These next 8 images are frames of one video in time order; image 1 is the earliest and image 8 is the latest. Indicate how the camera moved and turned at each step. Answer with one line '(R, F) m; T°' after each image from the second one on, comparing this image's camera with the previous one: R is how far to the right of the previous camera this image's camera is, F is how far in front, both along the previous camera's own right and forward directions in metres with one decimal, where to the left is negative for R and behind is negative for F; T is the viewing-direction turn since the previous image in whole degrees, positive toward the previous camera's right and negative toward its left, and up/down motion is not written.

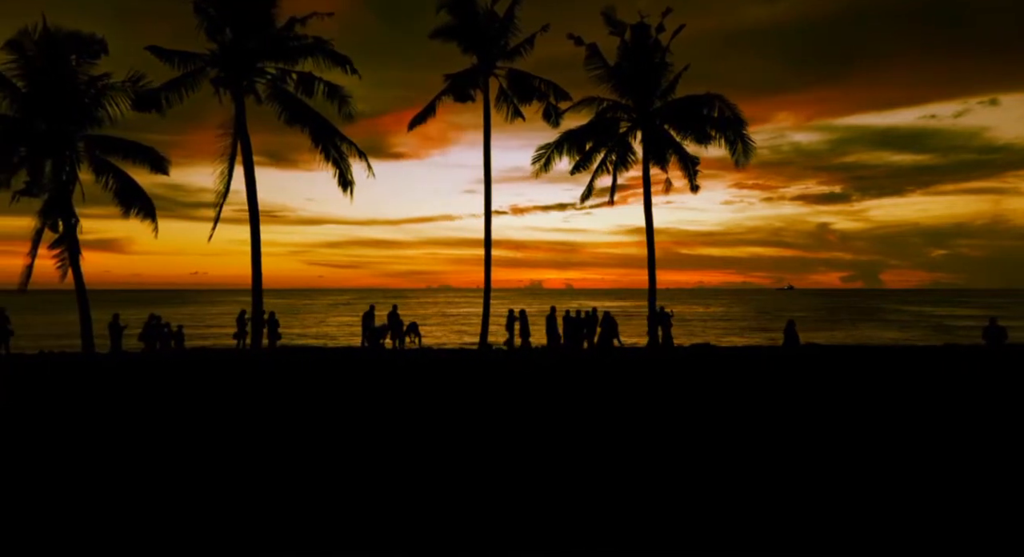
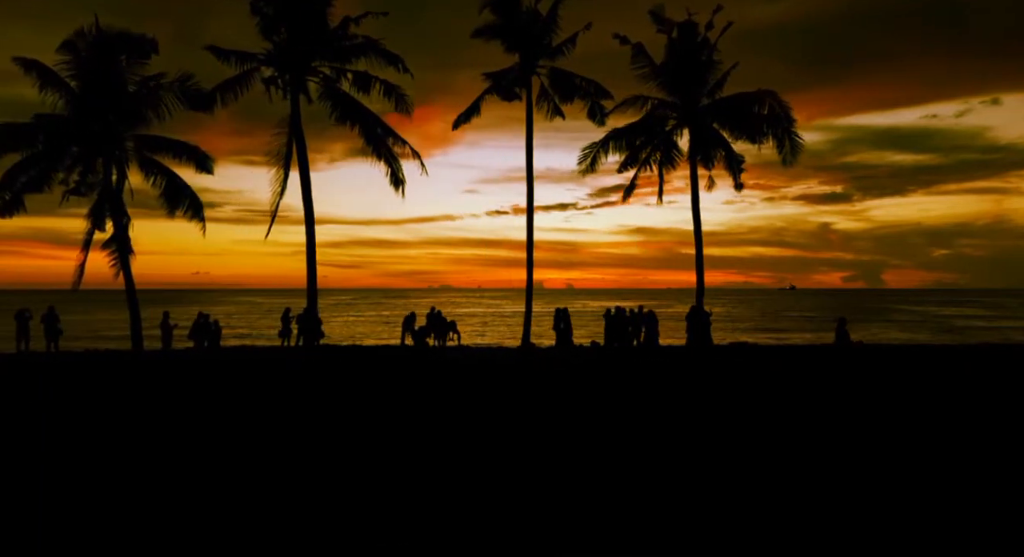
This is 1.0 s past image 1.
(-0.9, 0.0) m; -1°
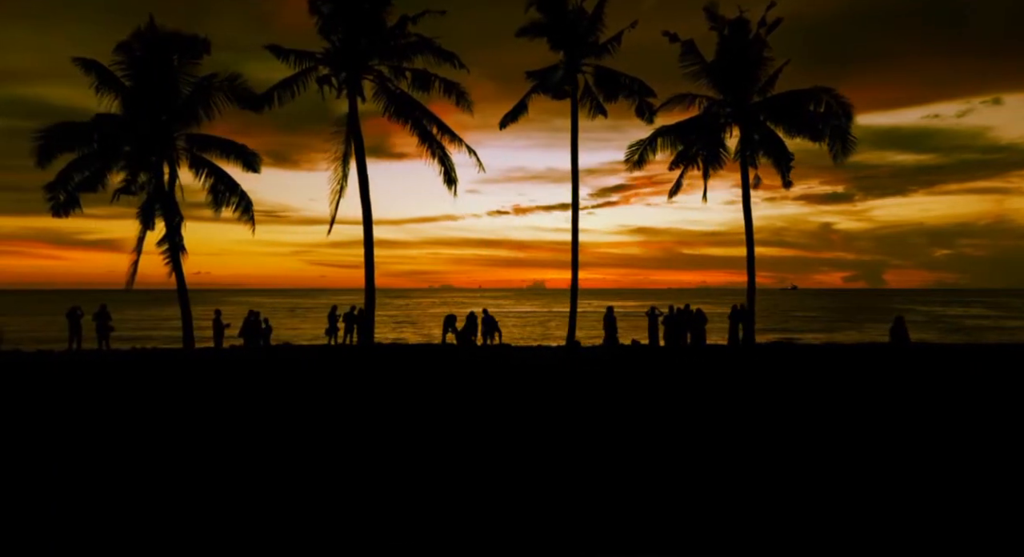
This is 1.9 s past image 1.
(-1.0, 0.0) m; -1°
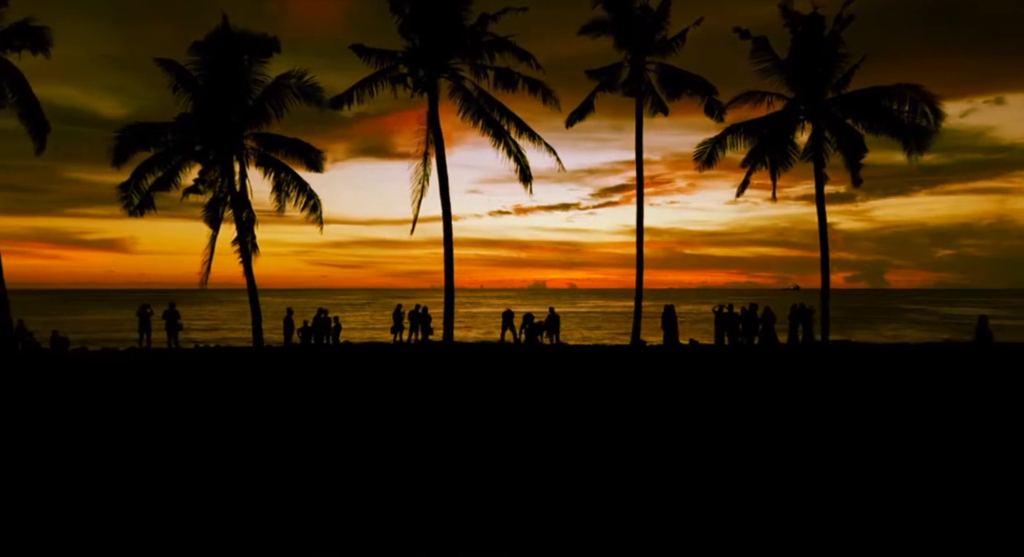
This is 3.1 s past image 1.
(-1.4, 0.0) m; -1°
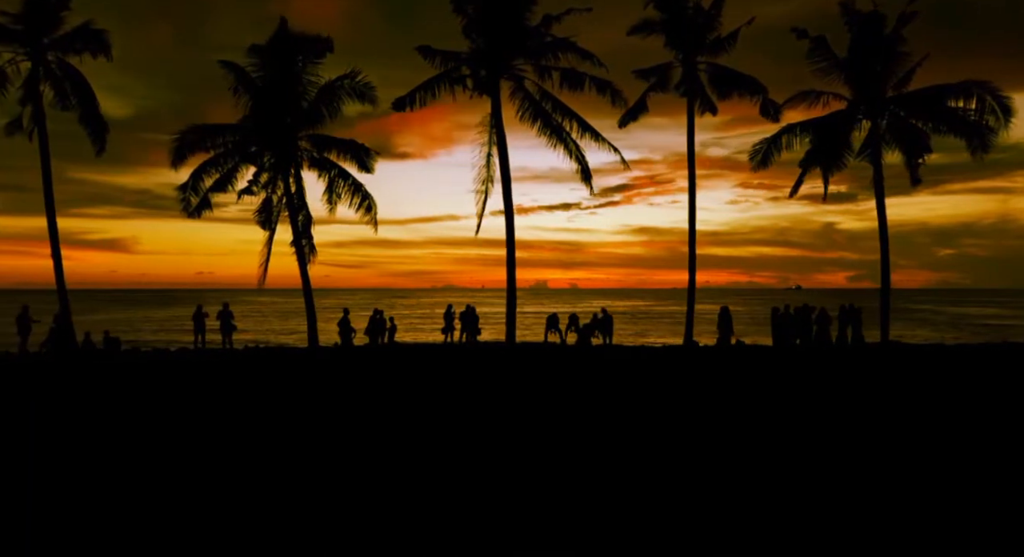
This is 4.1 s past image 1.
(-1.1, 0.0) m; -1°
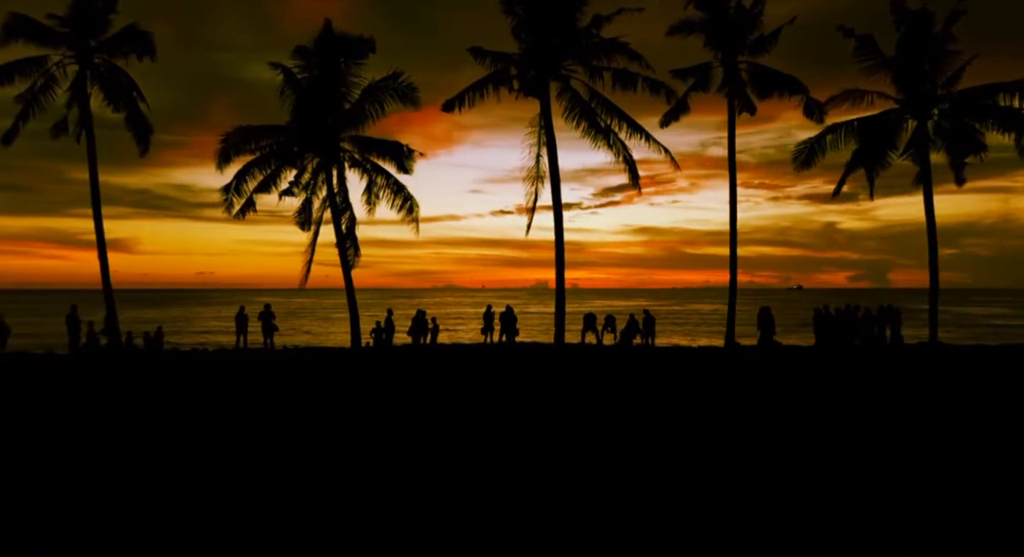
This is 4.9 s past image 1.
(-0.9, 0.0) m; -1°
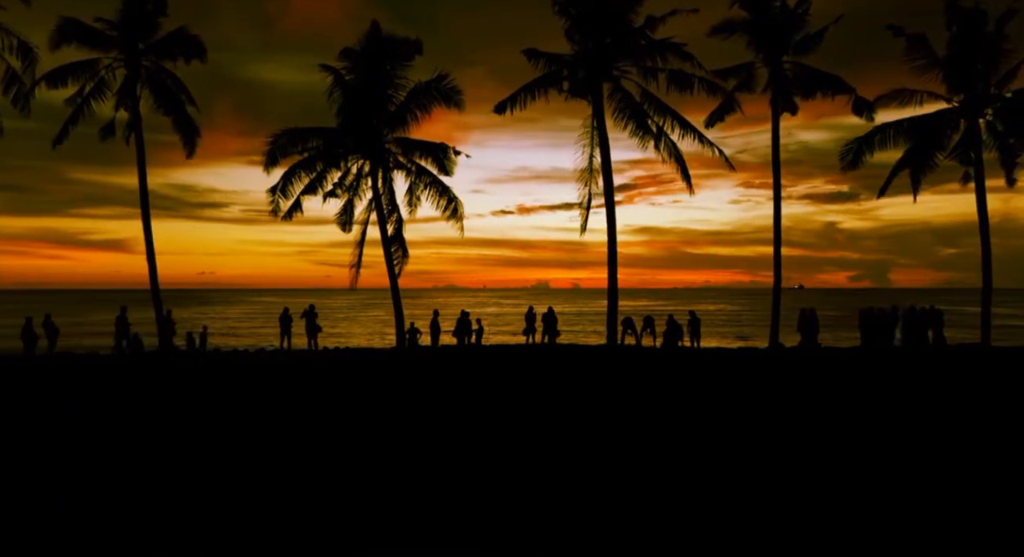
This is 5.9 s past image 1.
(-0.9, 0.0) m; -1°
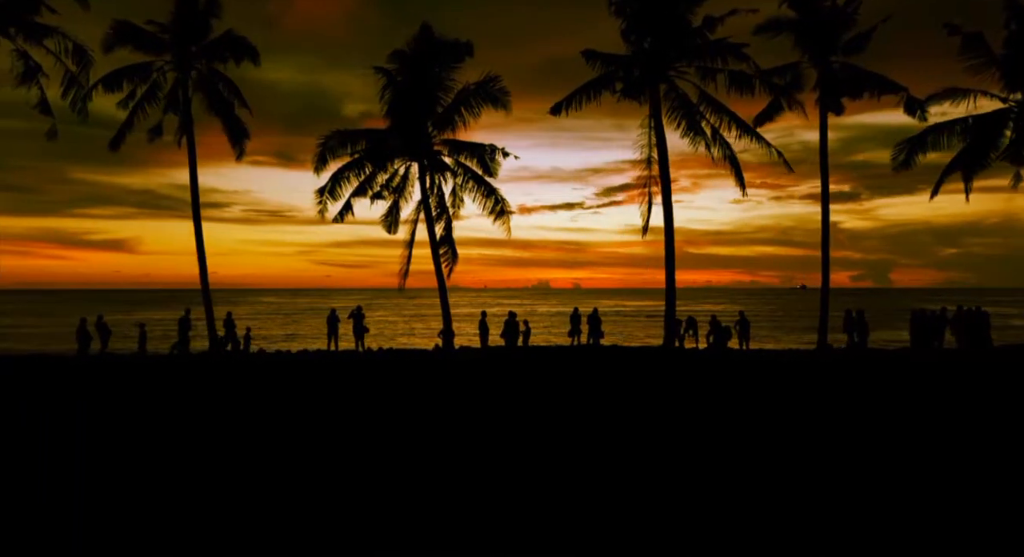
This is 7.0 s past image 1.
(-1.0, 0.0) m; -1°
